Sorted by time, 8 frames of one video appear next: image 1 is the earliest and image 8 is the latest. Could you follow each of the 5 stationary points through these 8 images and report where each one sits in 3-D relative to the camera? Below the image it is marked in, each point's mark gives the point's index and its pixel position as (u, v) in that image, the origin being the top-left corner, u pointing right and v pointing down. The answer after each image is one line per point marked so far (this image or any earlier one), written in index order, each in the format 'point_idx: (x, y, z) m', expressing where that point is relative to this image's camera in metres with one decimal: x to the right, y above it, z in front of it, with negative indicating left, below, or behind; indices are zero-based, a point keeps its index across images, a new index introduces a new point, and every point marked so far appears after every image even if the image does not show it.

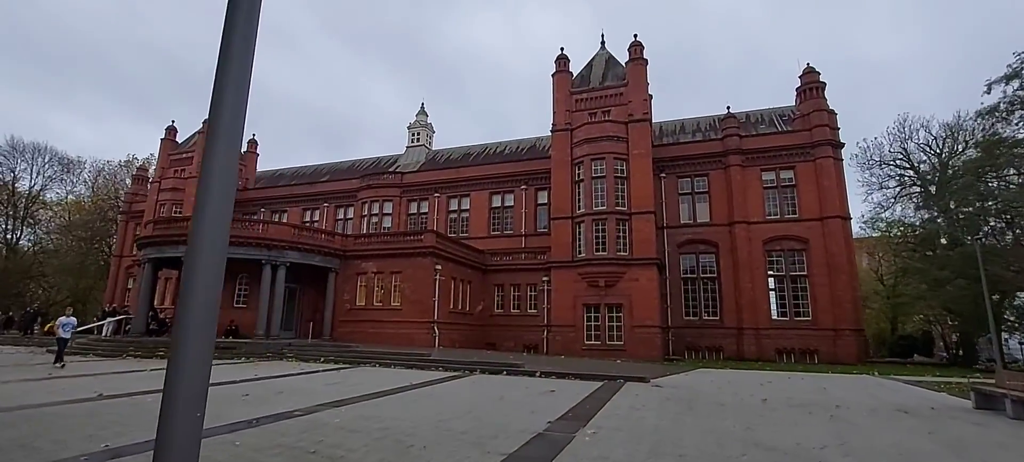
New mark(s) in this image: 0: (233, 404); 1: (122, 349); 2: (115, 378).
0: (-4.7, -2.9, +8.6) m
1: (-14.3, -4.3, +18.7) m
2: (-9.1, -3.4, +11.8) m
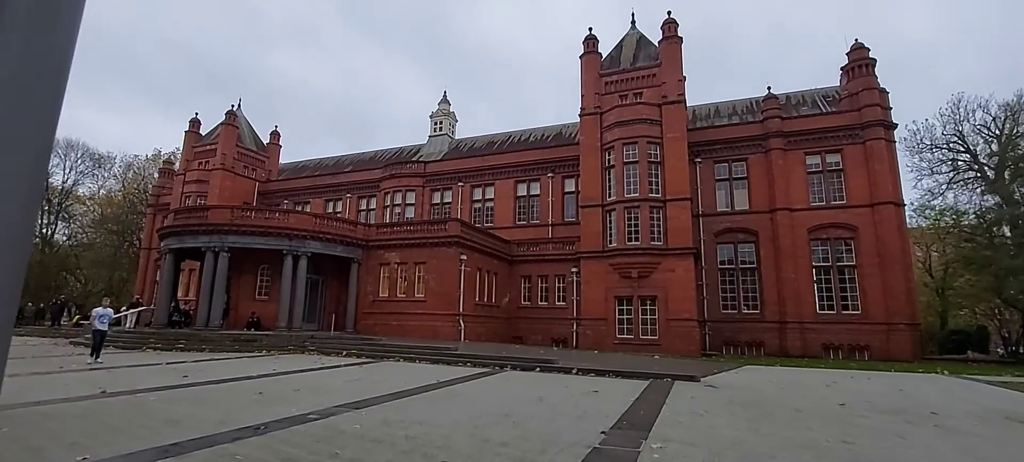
0: (-4.0, -2.6, +7.7) m
1: (-13.2, -3.9, +18.3) m
2: (-8.3, -3.1, +11.1) m
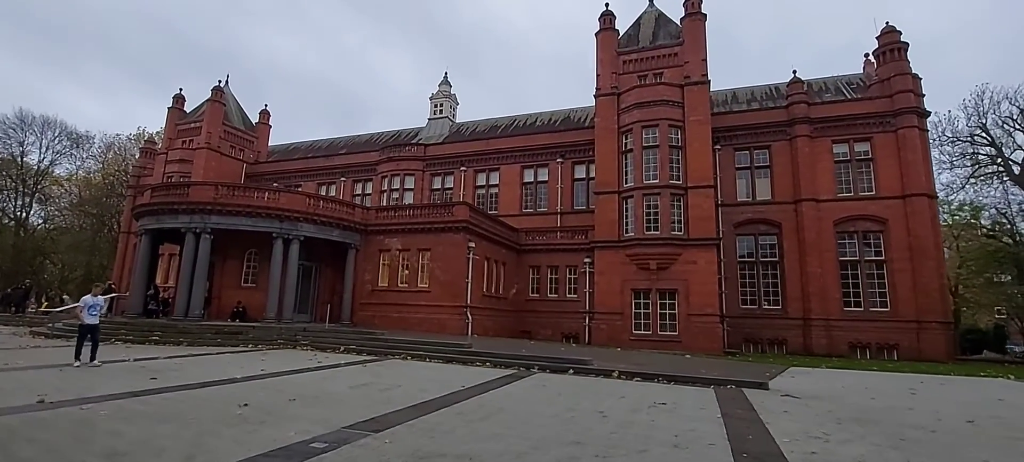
0: (-3.3, -2.2, +5.9) m
1: (-12.7, -3.1, +16.2) m
2: (-7.6, -2.5, +9.1) m
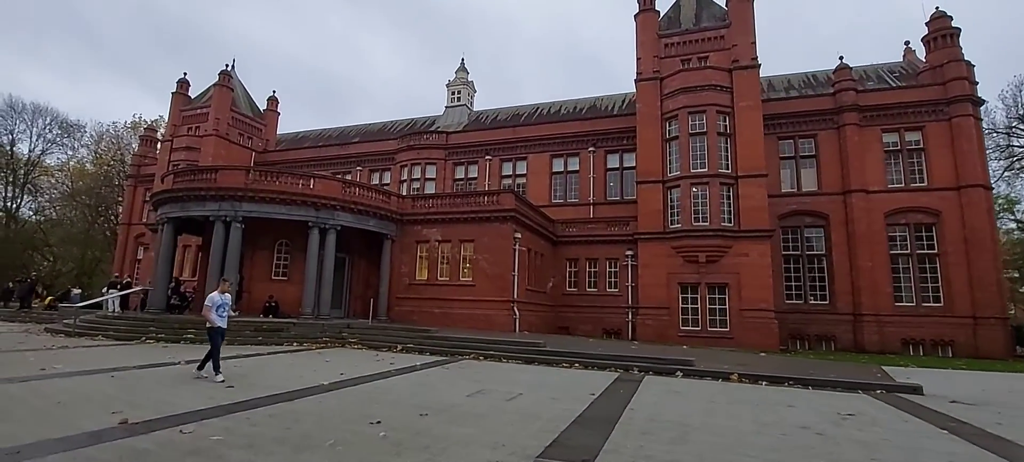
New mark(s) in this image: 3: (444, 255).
0: (-1.1, -2.0, +4.6) m
1: (-10.7, -2.8, +14.7) m
2: (-5.5, -2.2, +7.7) m
3: (-2.7, -0.9, +20.0) m
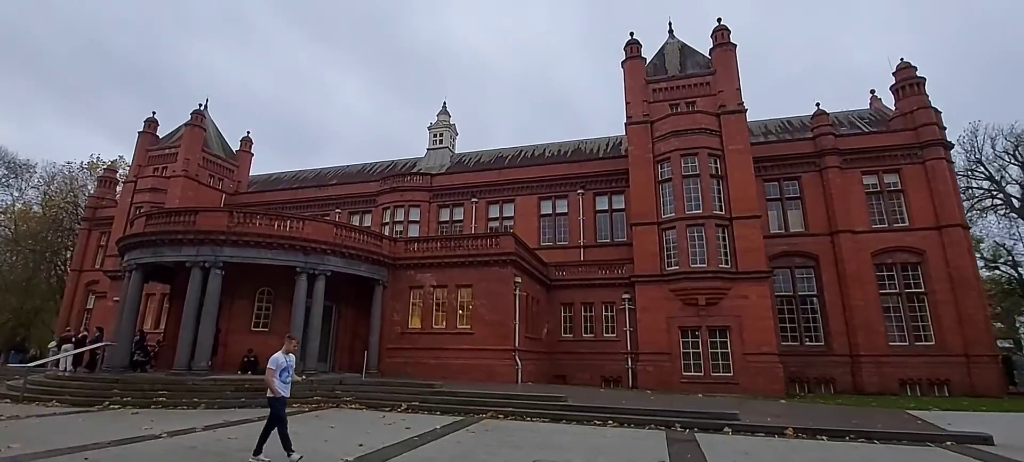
0: (-0.2, -2.3, +3.5) m
1: (-10.4, -4.0, +12.9) m
2: (-4.7, -2.8, +6.3) m
3: (-2.7, -2.6, +18.9) m
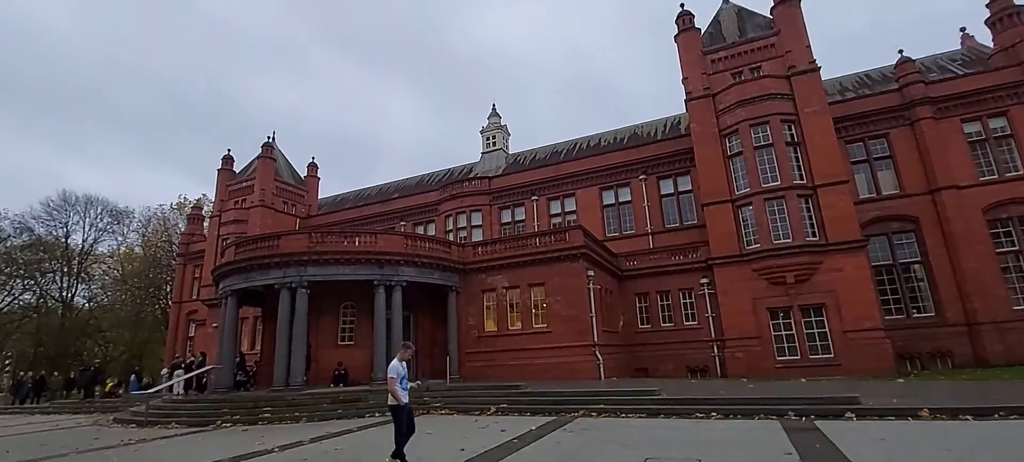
0: (+0.8, -2.2, +3.2) m
1: (-8.1, -4.8, +13.8) m
2: (-3.4, -3.2, +6.6) m
3: (0.0, -2.6, +18.8) m
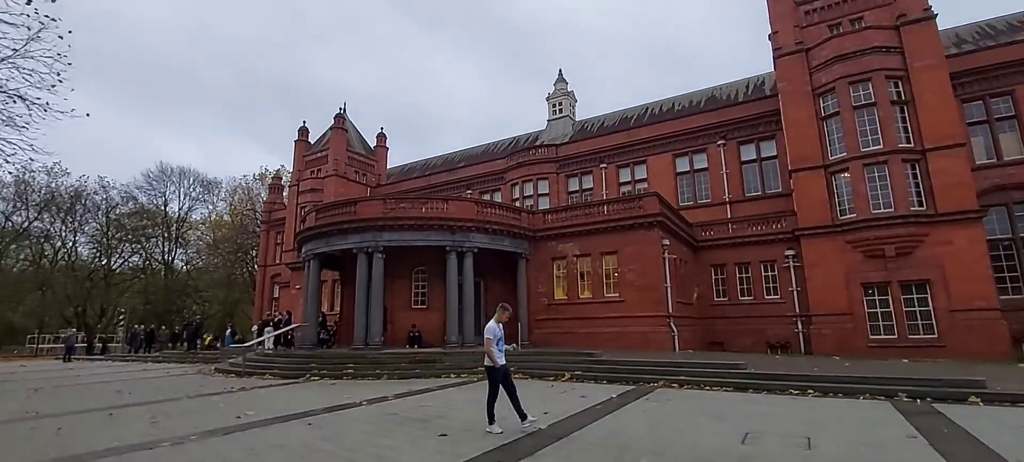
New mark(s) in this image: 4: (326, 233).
0: (+1.5, -1.9, +2.9) m
1: (-6.1, -3.8, +14.6) m
2: (-2.3, -2.6, +6.8) m
3: (+2.6, -1.4, +18.4) m
4: (-6.5, -0.1, +17.8) m
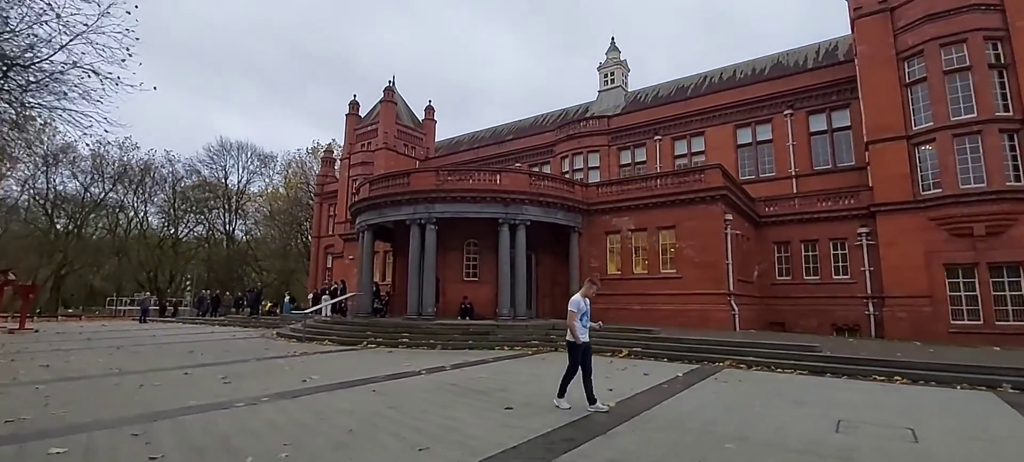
0: (+2.0, -1.7, +2.5) m
1: (-4.6, -3.0, +14.9) m
2: (-1.4, -2.2, +6.7) m
3: (+4.5, -0.5, +17.8) m
4: (-4.7, +1.0, +17.9) m
